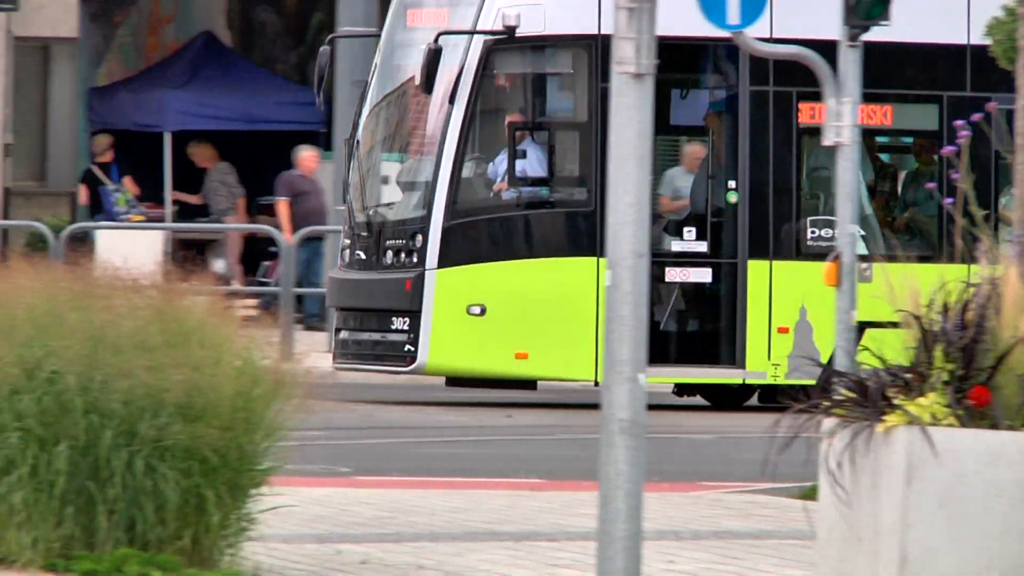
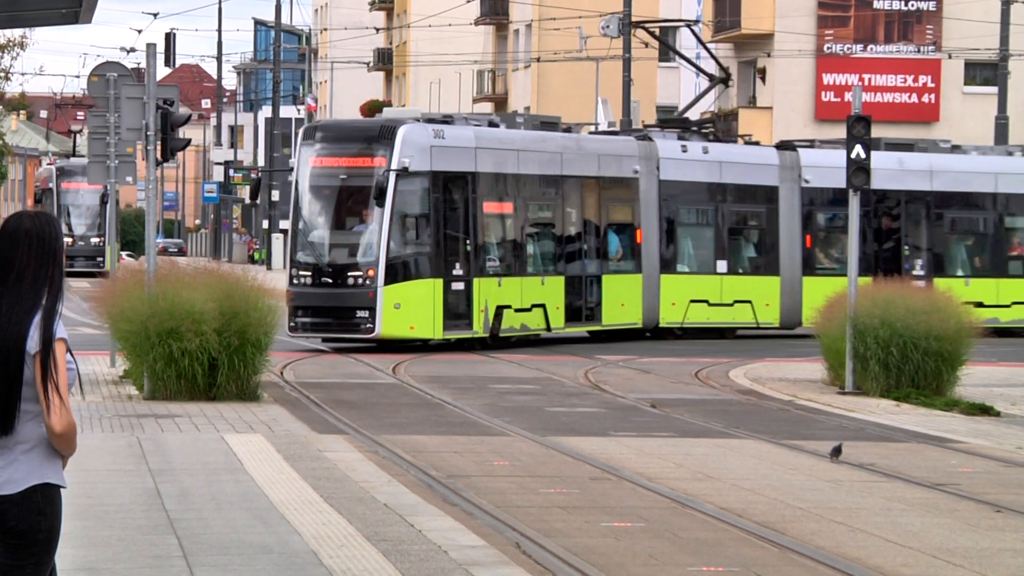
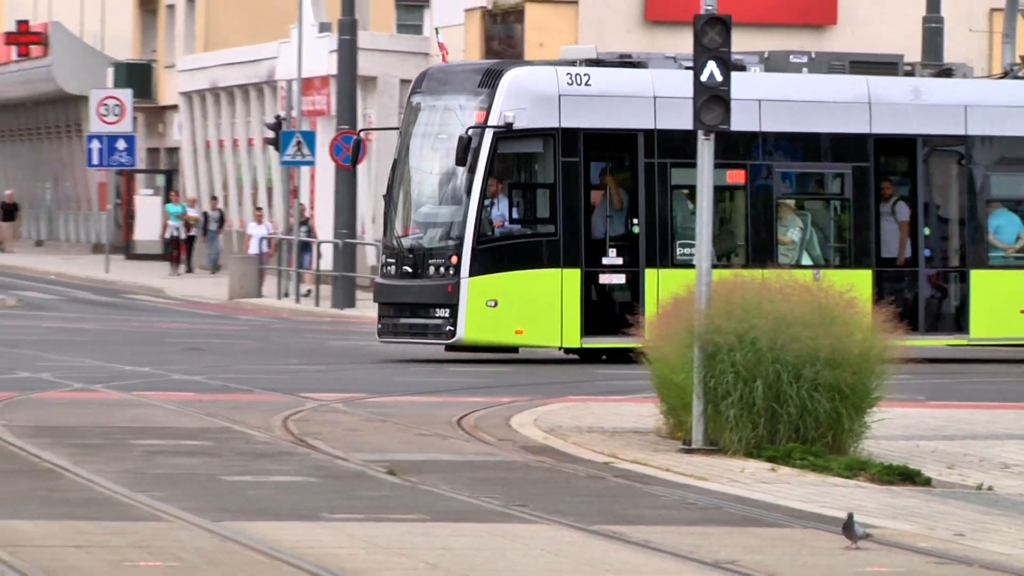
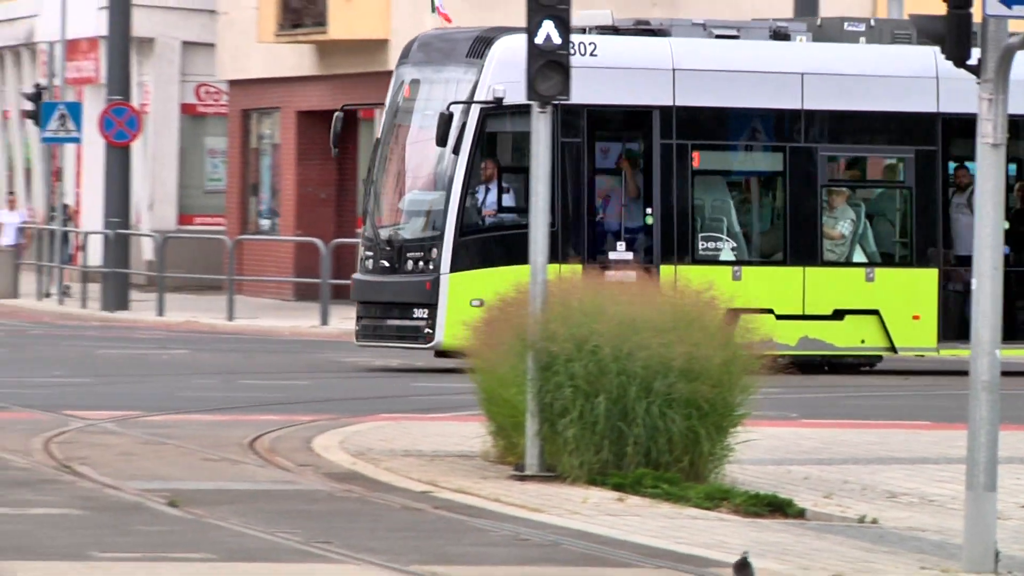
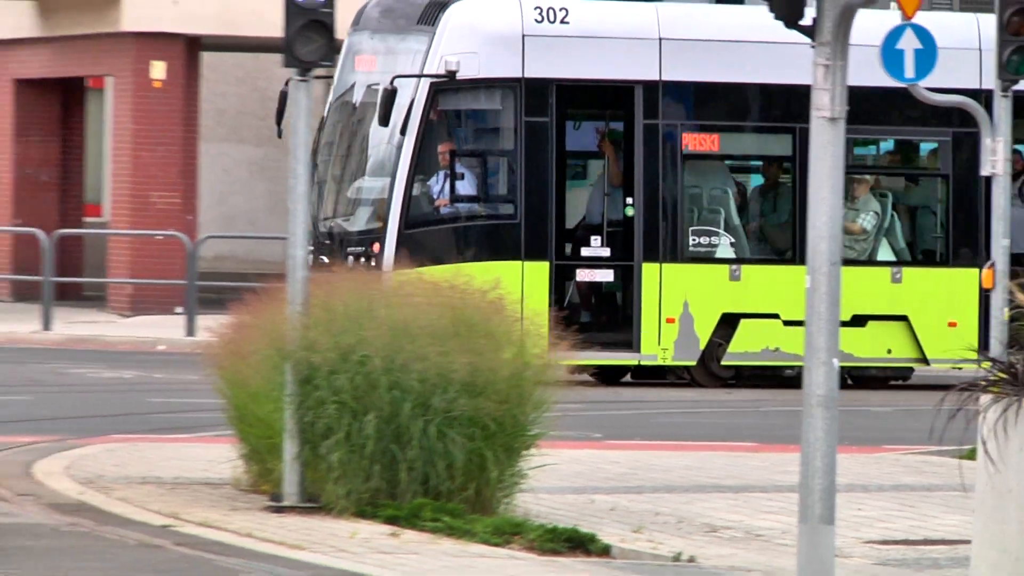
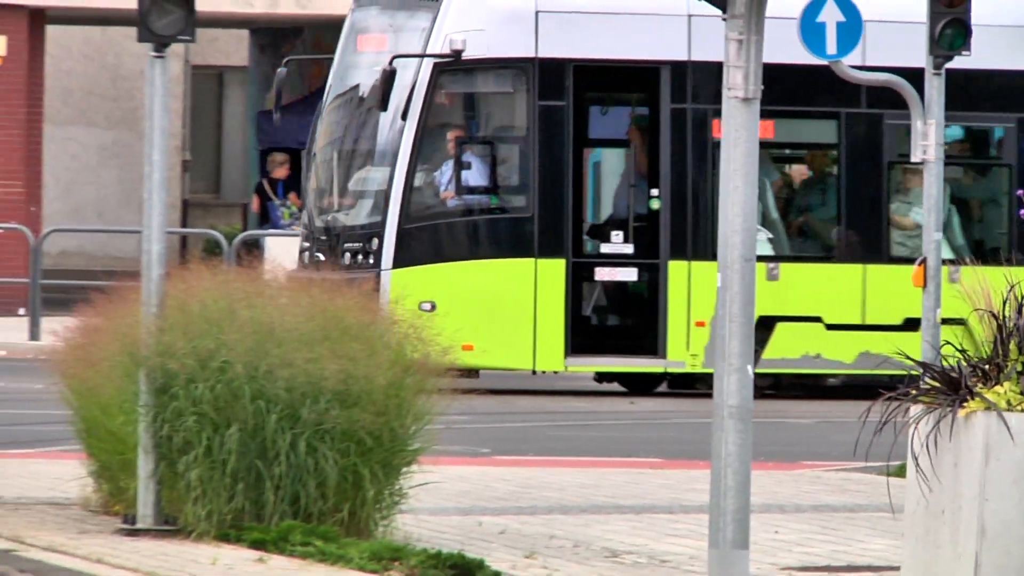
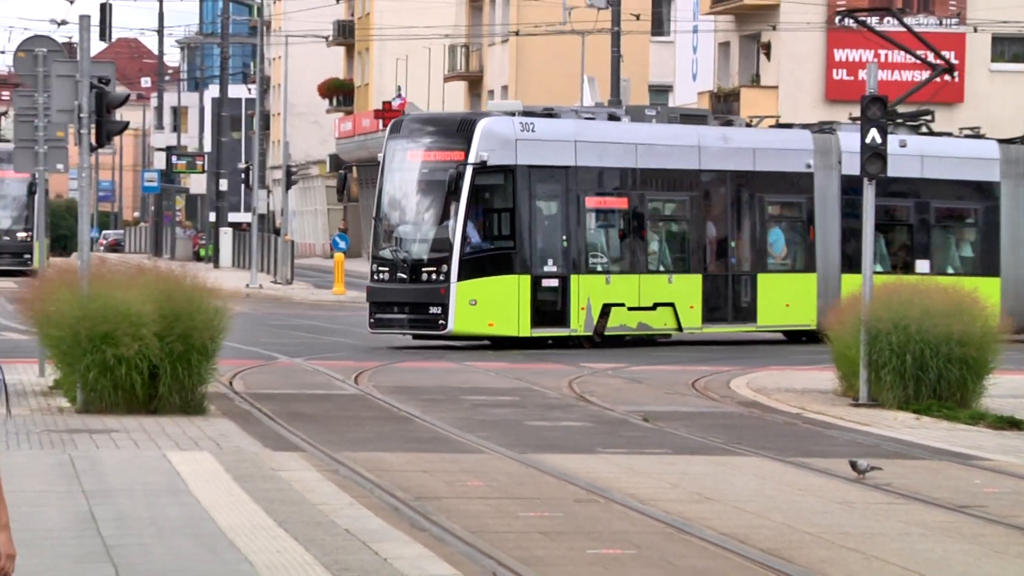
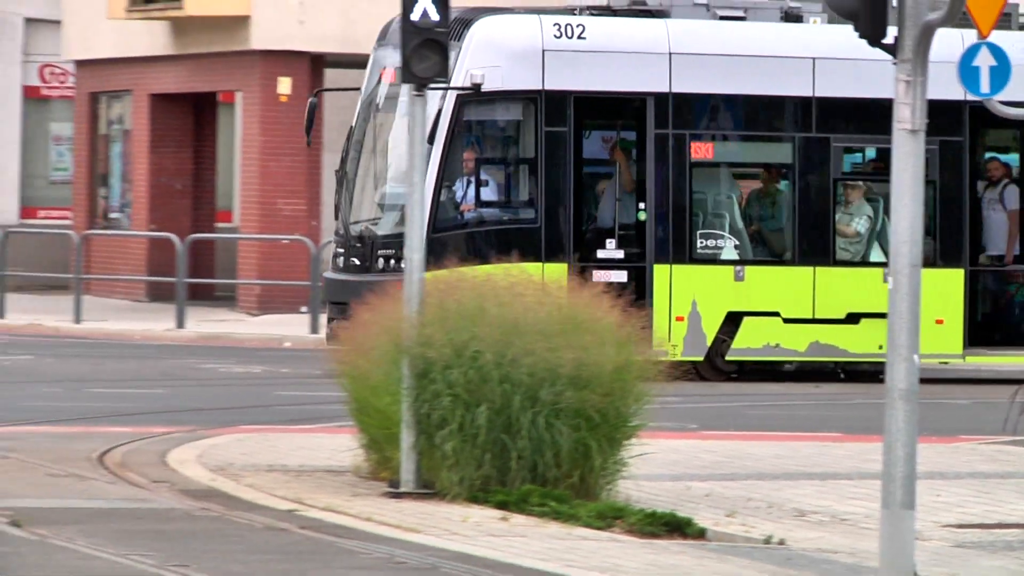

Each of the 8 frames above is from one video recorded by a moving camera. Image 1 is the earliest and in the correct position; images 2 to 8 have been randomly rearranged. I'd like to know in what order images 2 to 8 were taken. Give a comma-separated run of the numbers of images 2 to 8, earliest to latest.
6, 5, 8, 4, 3, 7, 2
